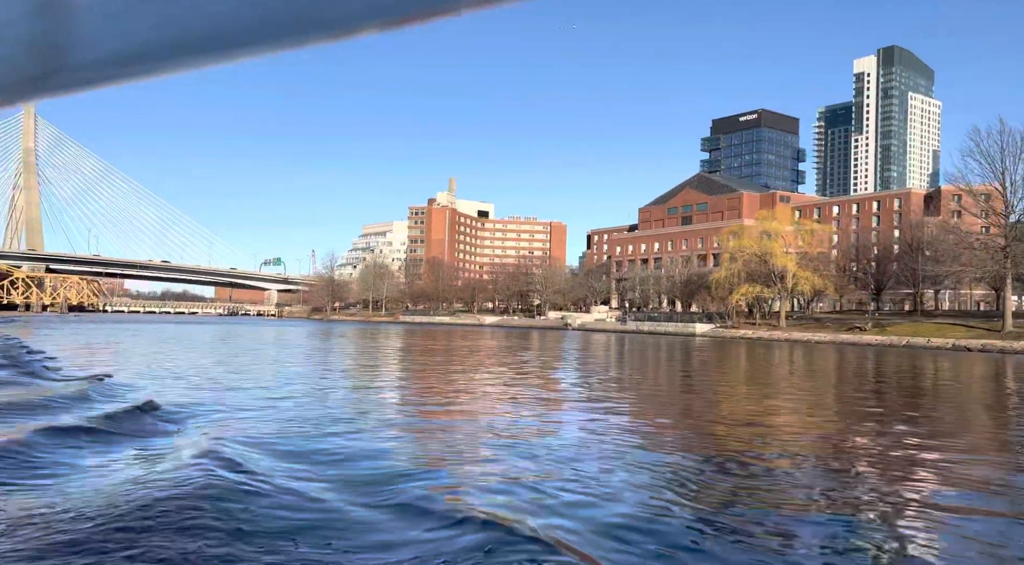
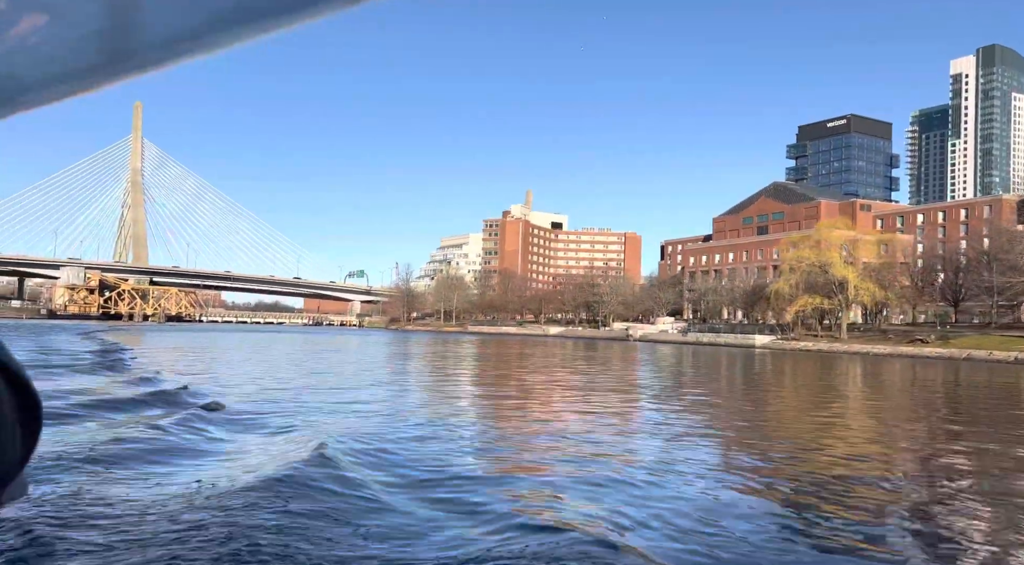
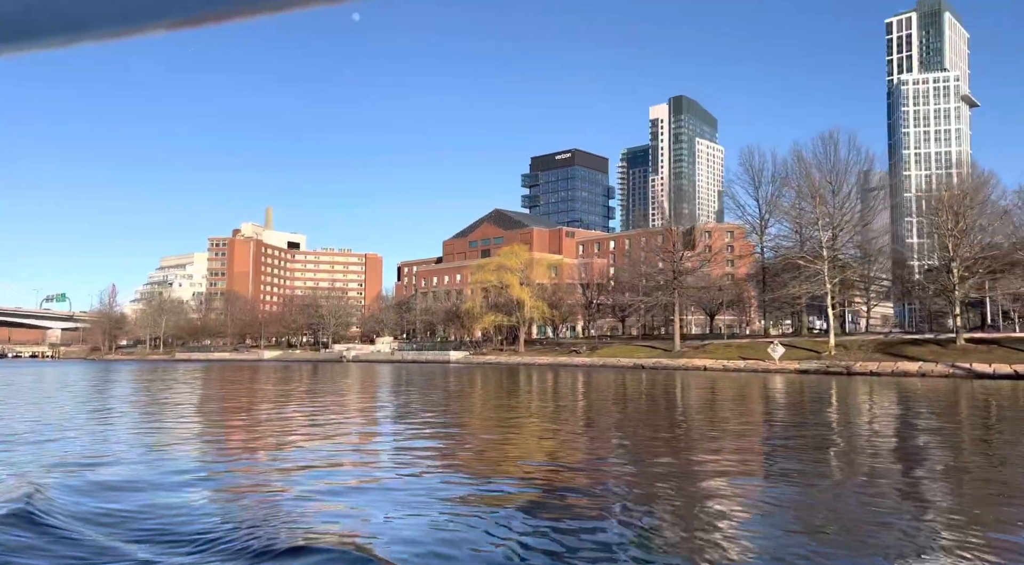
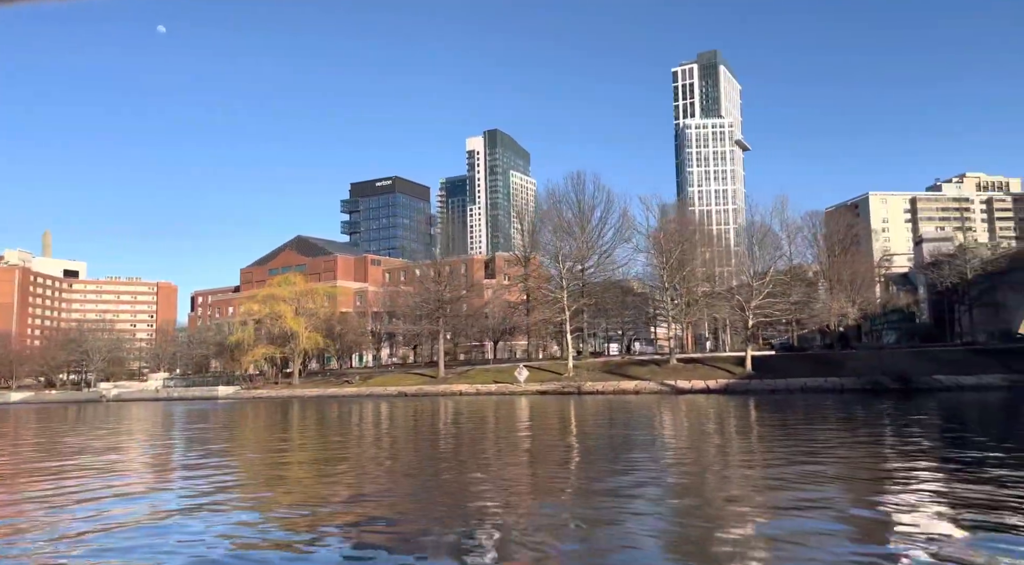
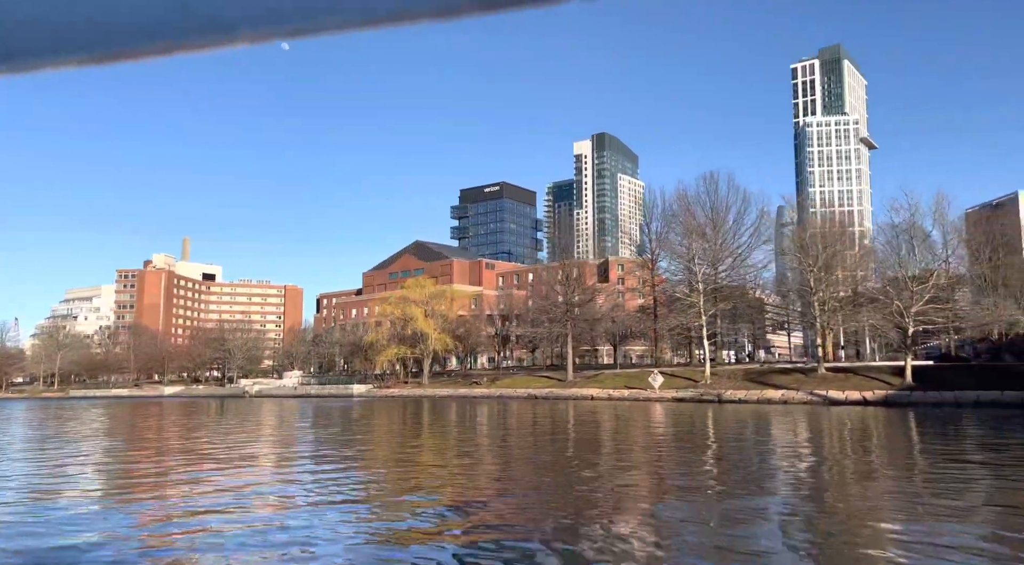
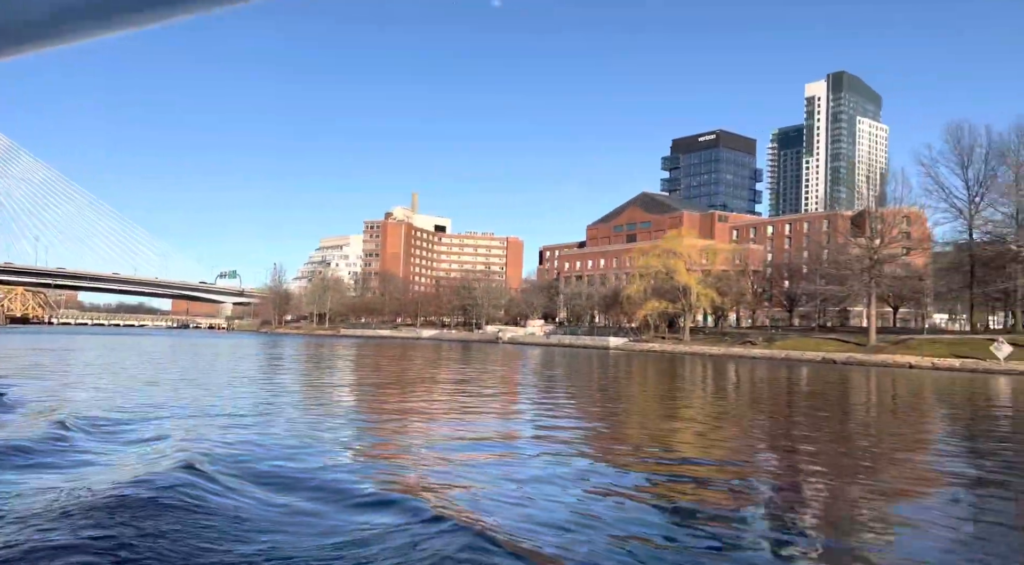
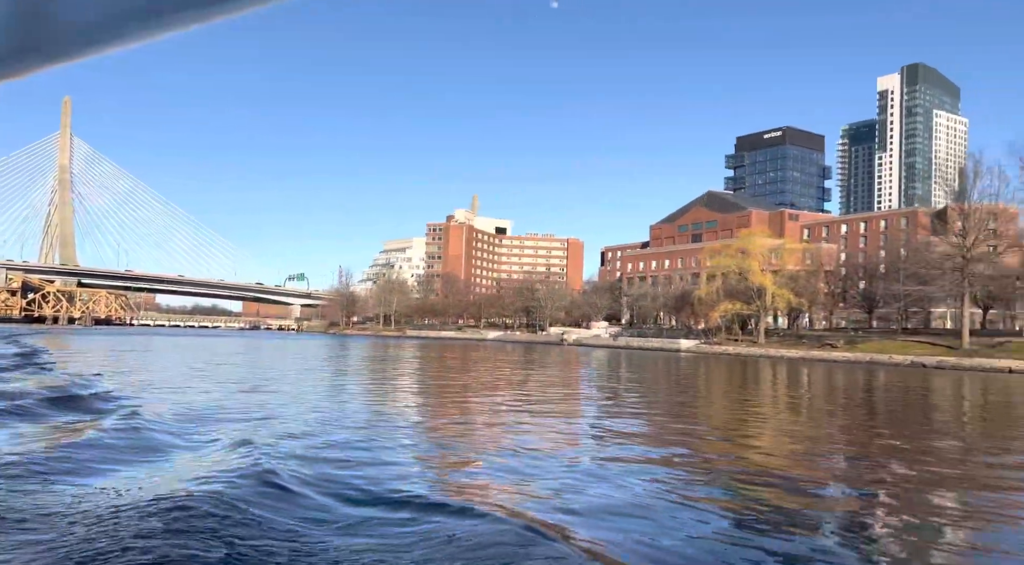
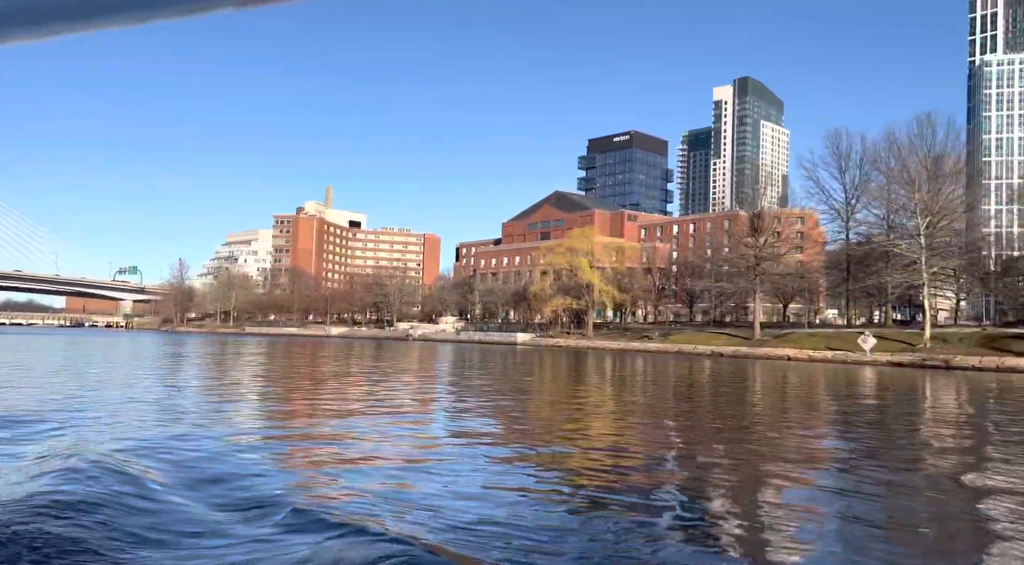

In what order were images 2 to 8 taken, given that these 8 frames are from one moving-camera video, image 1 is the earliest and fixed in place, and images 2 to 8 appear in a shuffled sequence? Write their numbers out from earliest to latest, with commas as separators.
2, 7, 6, 8, 3, 5, 4
